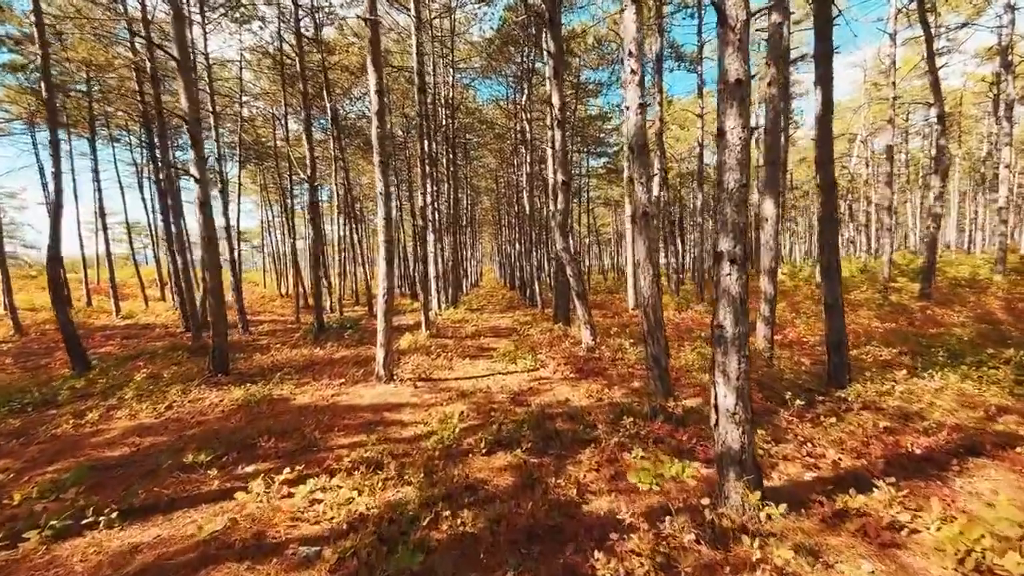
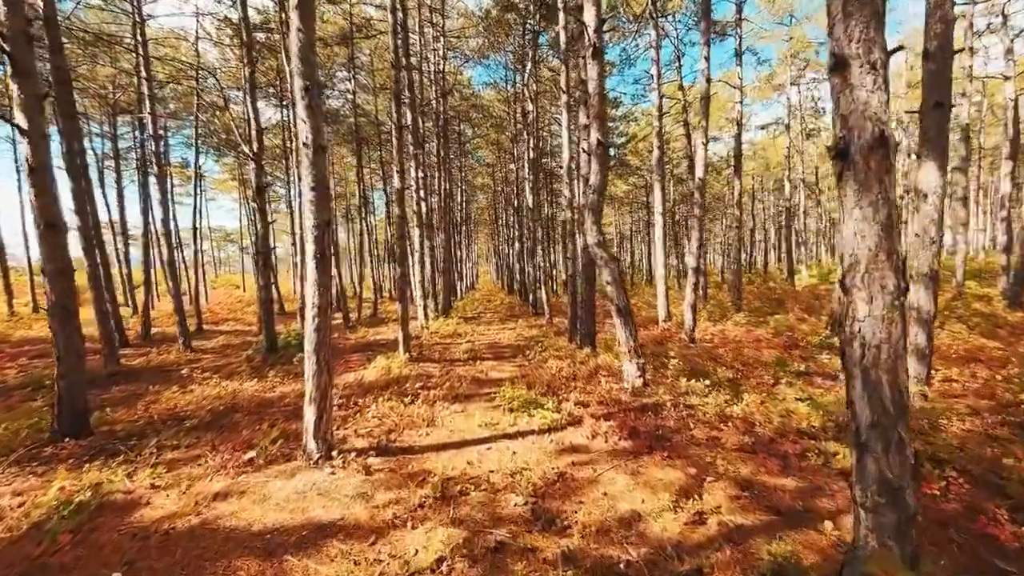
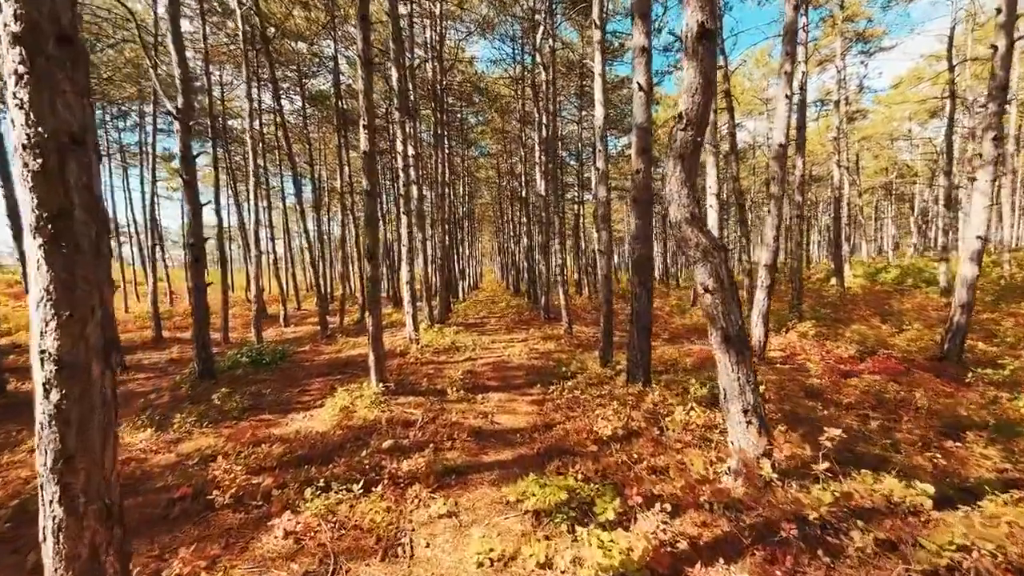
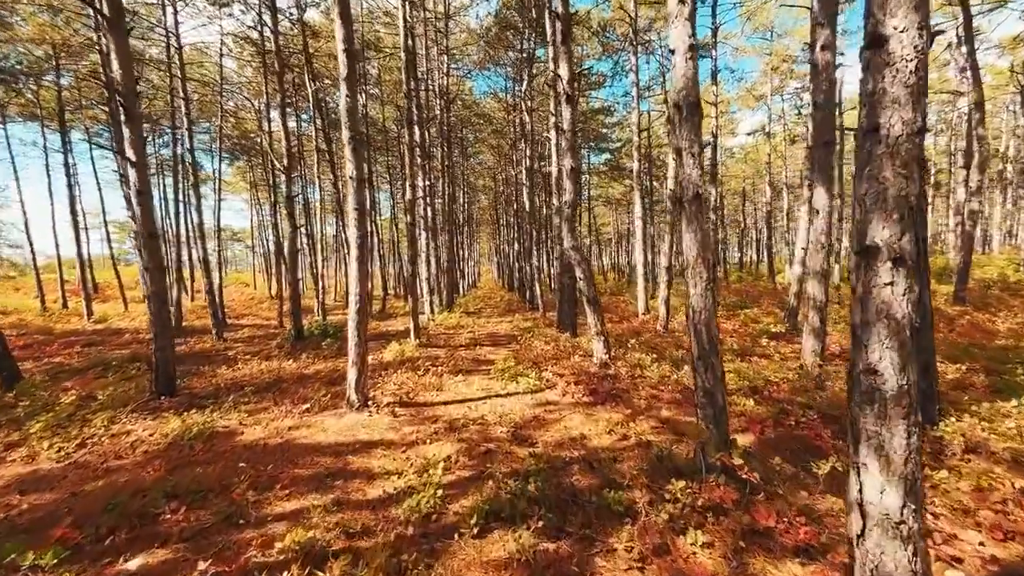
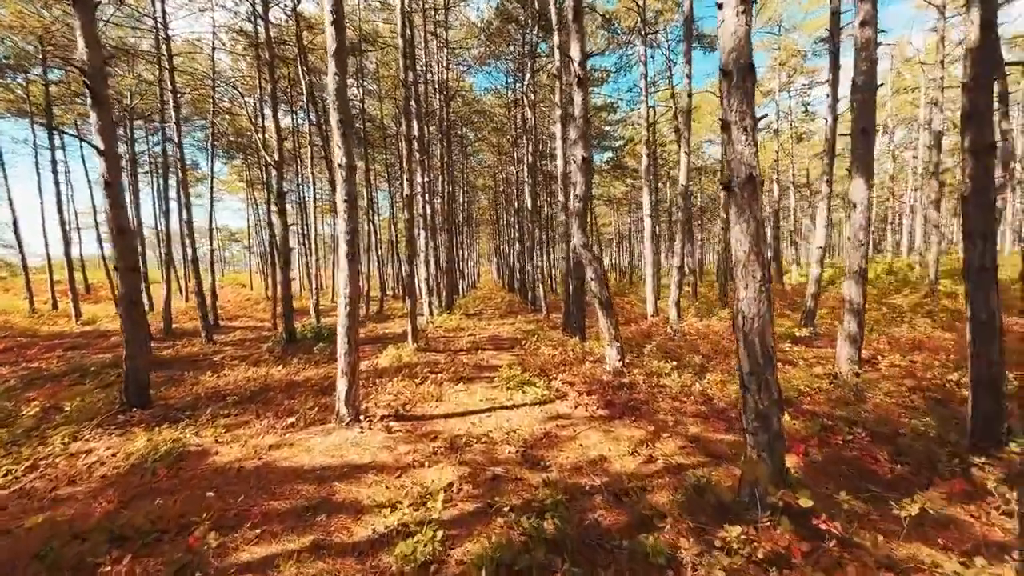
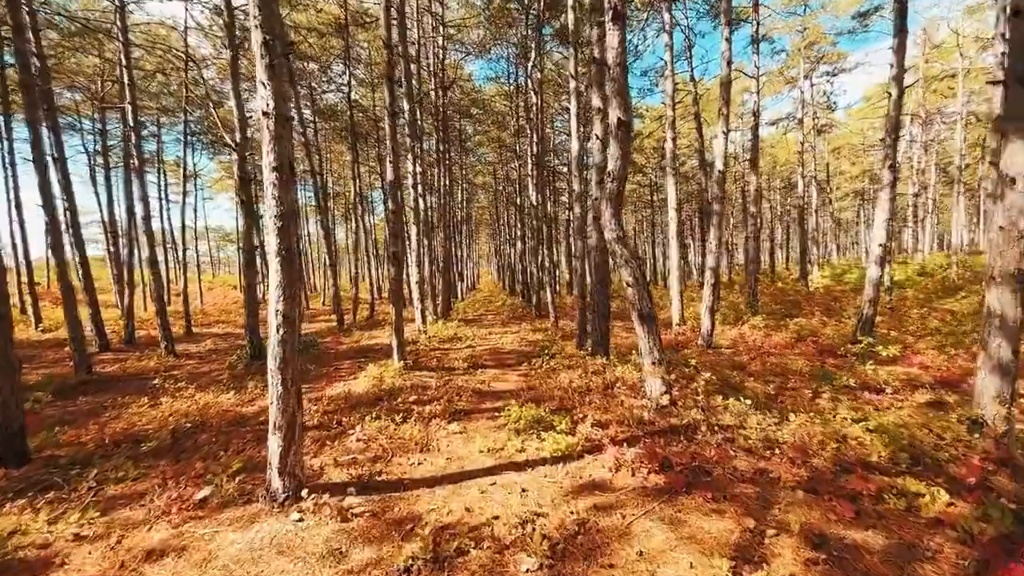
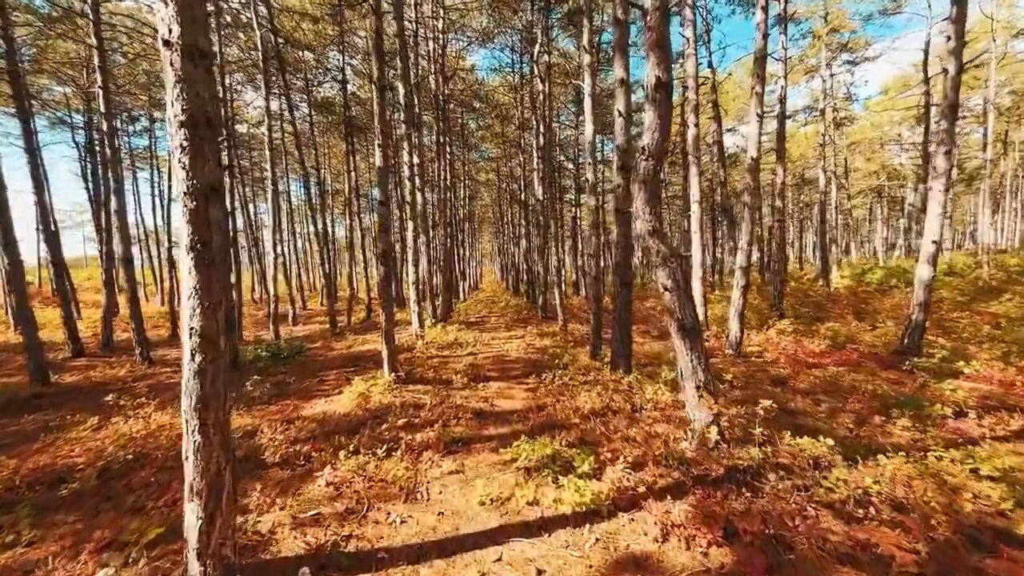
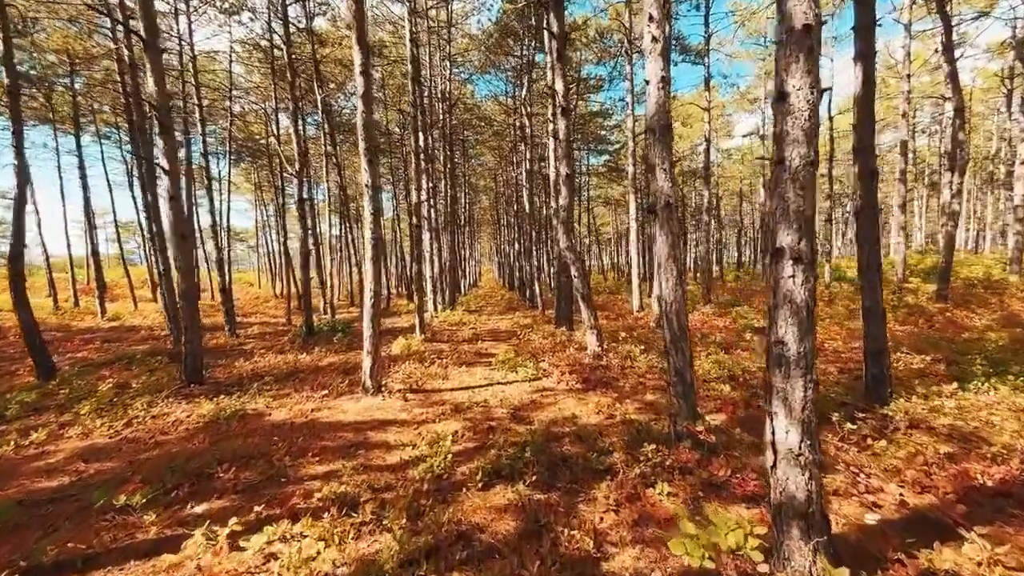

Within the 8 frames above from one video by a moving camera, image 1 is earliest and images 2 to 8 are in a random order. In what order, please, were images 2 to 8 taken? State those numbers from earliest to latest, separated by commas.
8, 4, 5, 2, 6, 7, 3
